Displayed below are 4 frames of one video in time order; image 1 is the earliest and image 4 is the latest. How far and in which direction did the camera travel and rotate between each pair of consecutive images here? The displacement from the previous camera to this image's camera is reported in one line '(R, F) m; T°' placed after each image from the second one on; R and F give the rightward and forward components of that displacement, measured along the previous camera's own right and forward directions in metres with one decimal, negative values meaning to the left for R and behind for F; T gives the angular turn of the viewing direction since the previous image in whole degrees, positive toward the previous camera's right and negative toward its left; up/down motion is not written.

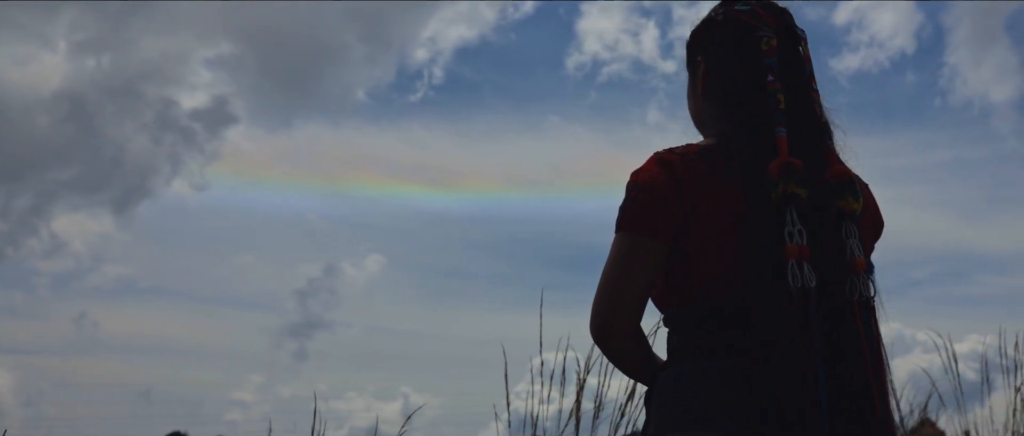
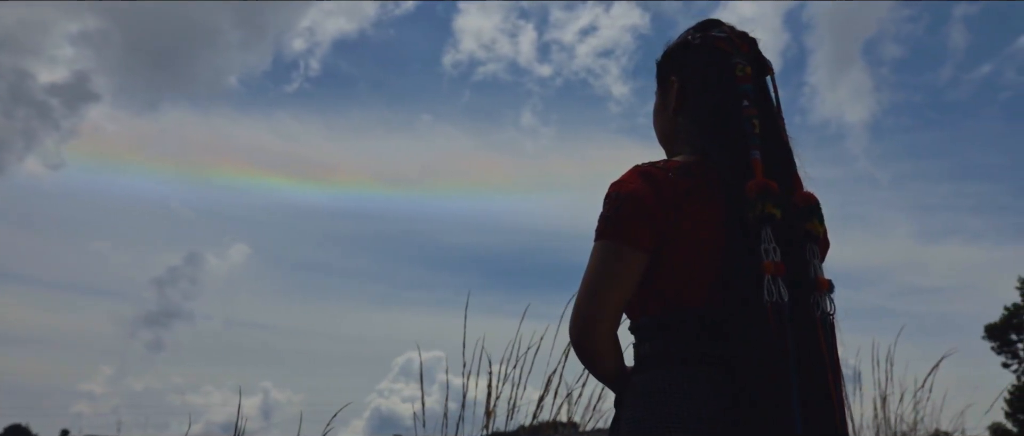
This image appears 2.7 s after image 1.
(-0.6, 0.0) m; +8°
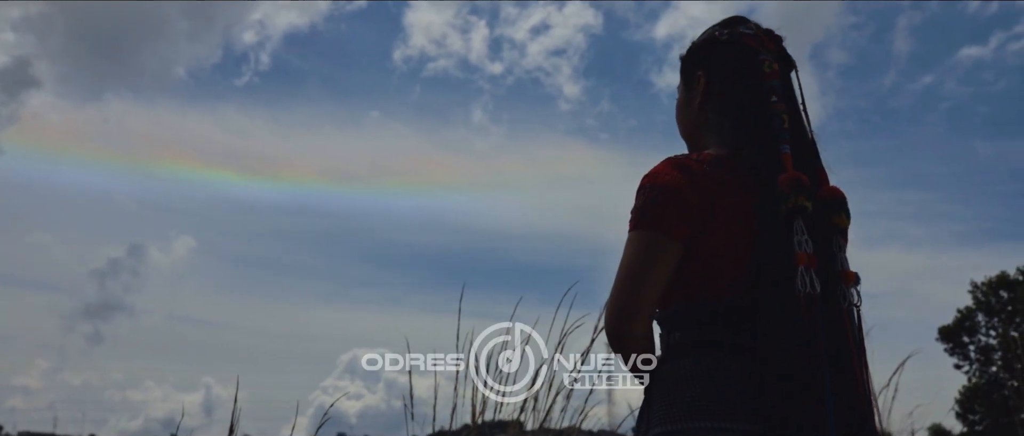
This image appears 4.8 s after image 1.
(-0.5, -0.1) m; +3°
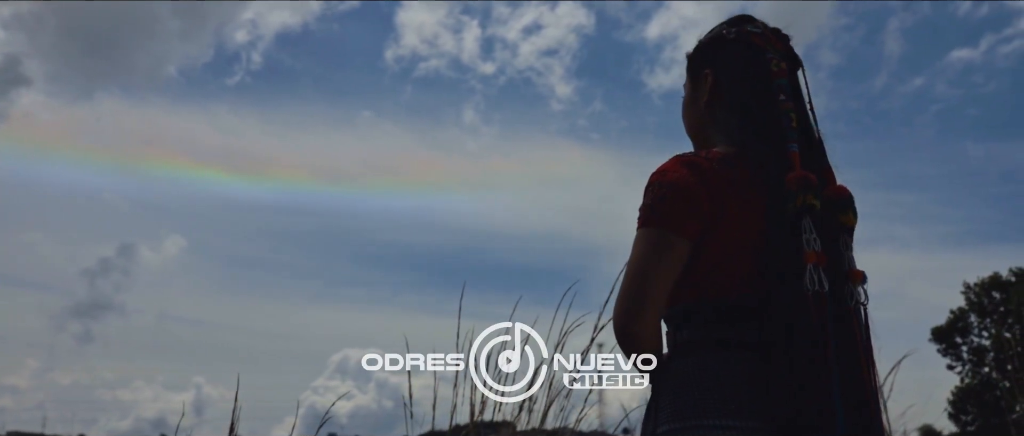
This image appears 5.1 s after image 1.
(+0.3, +0.9) m; +1°
